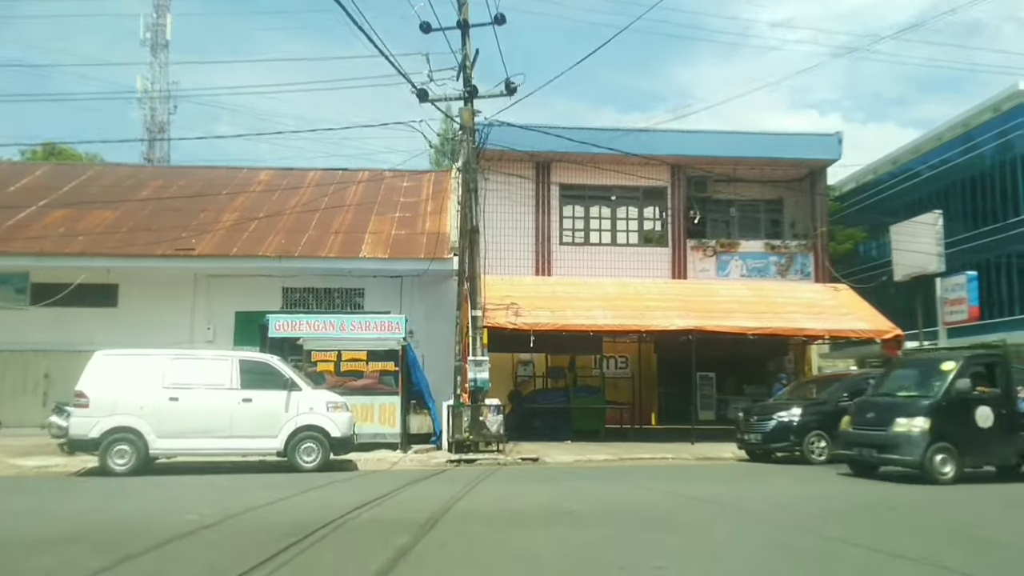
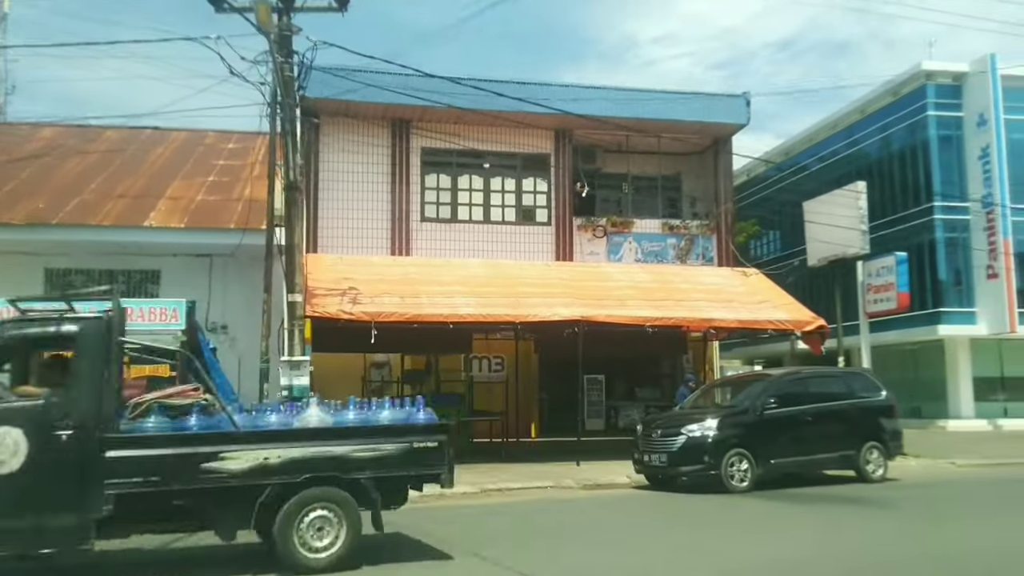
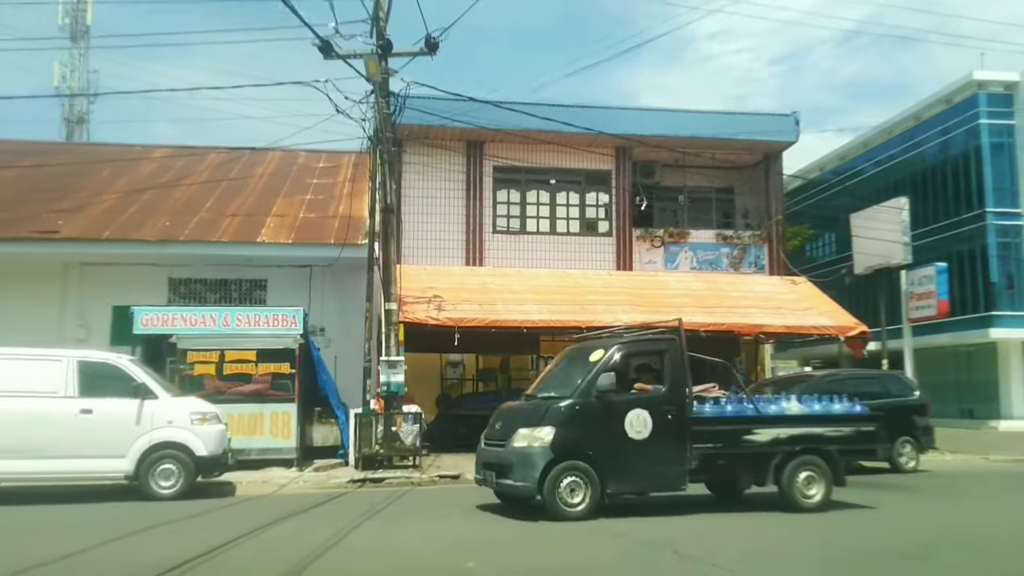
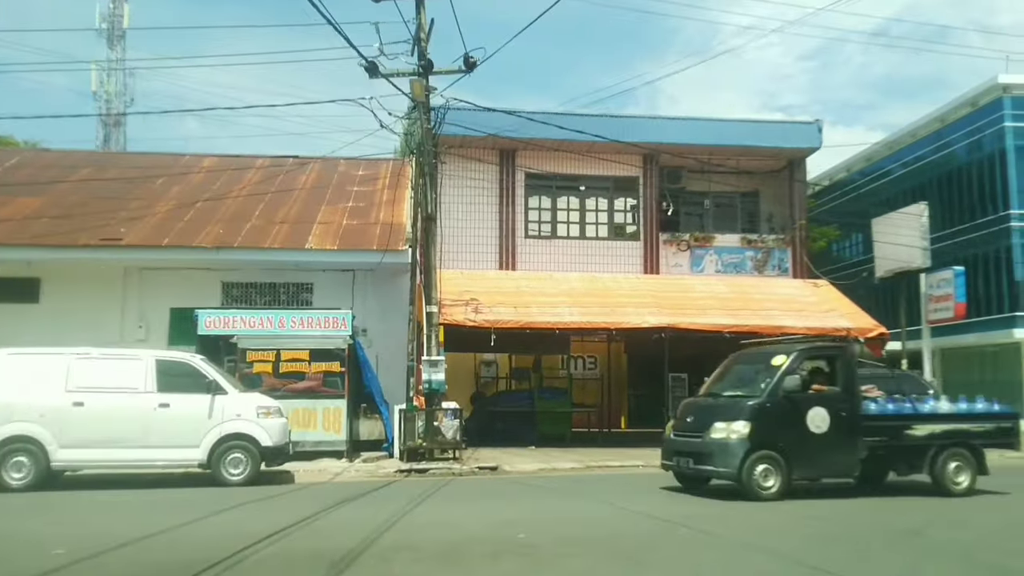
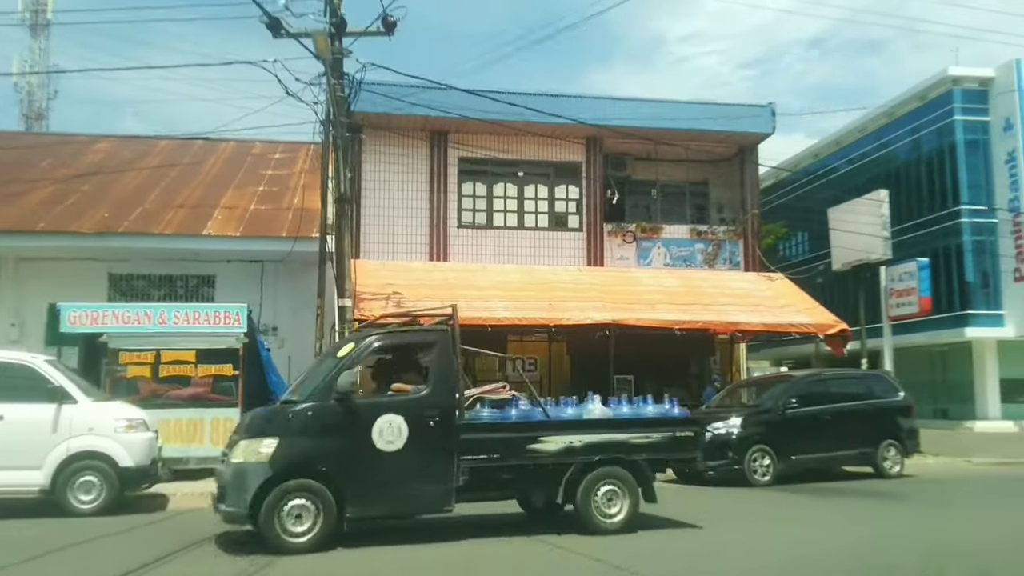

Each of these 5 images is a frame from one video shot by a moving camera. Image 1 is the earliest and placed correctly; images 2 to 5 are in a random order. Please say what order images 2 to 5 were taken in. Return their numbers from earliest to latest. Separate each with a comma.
4, 3, 5, 2
